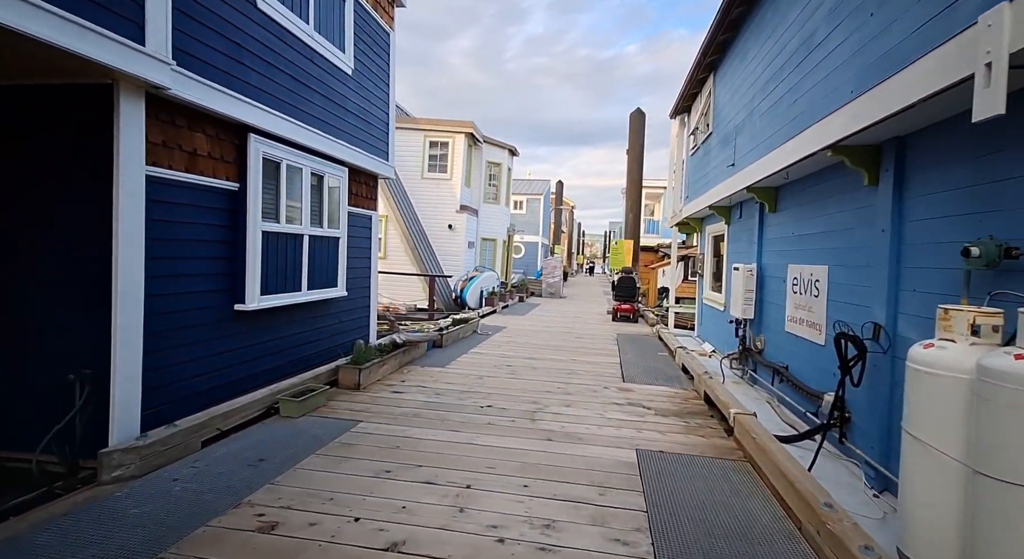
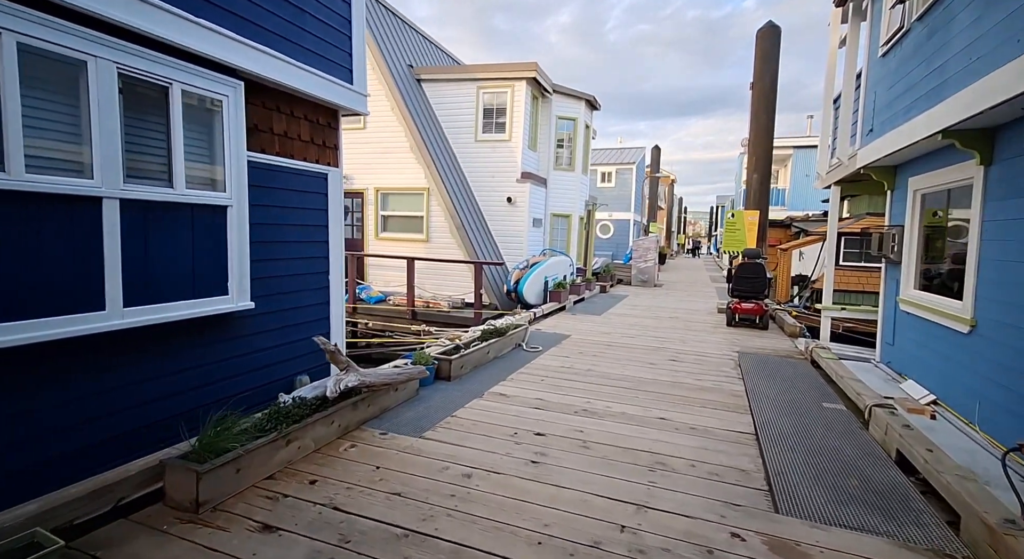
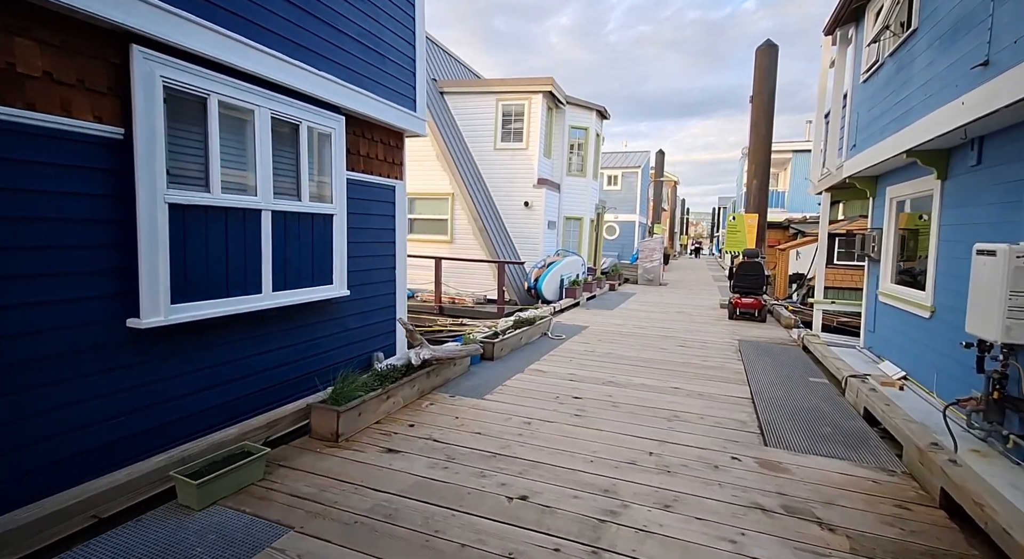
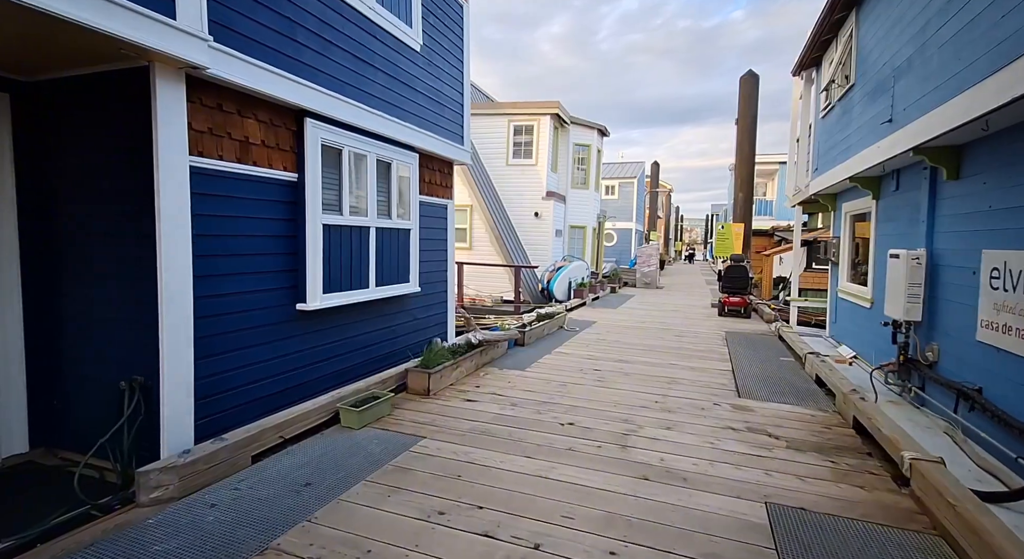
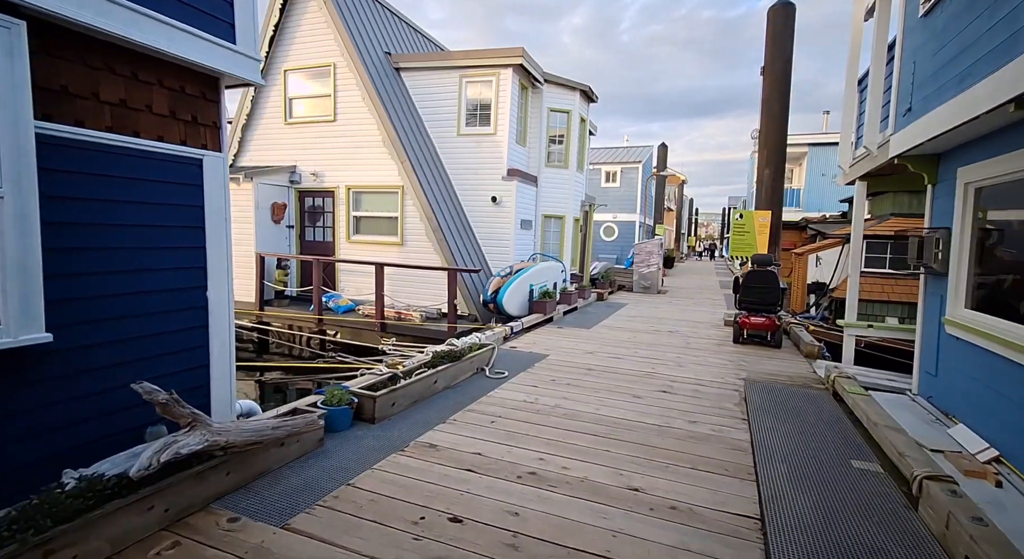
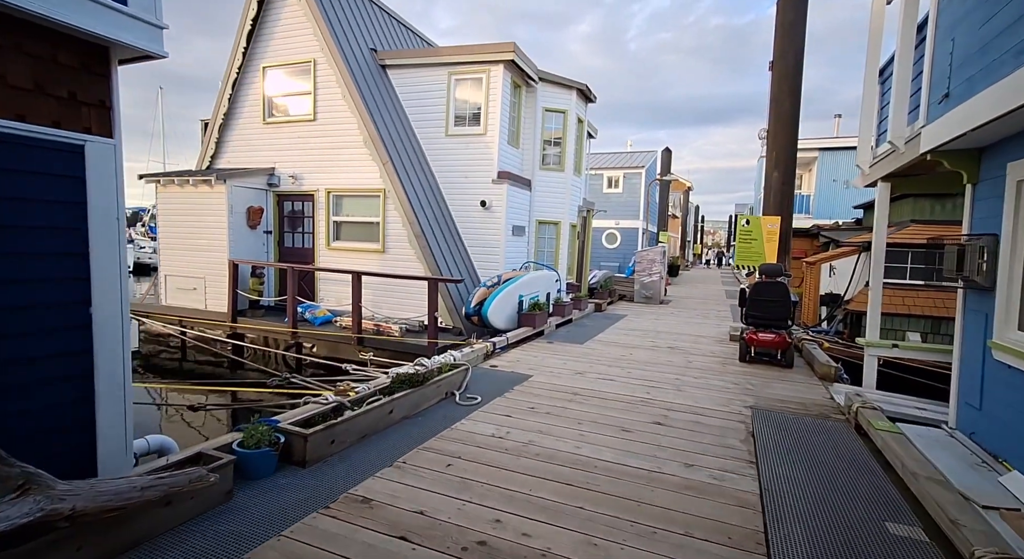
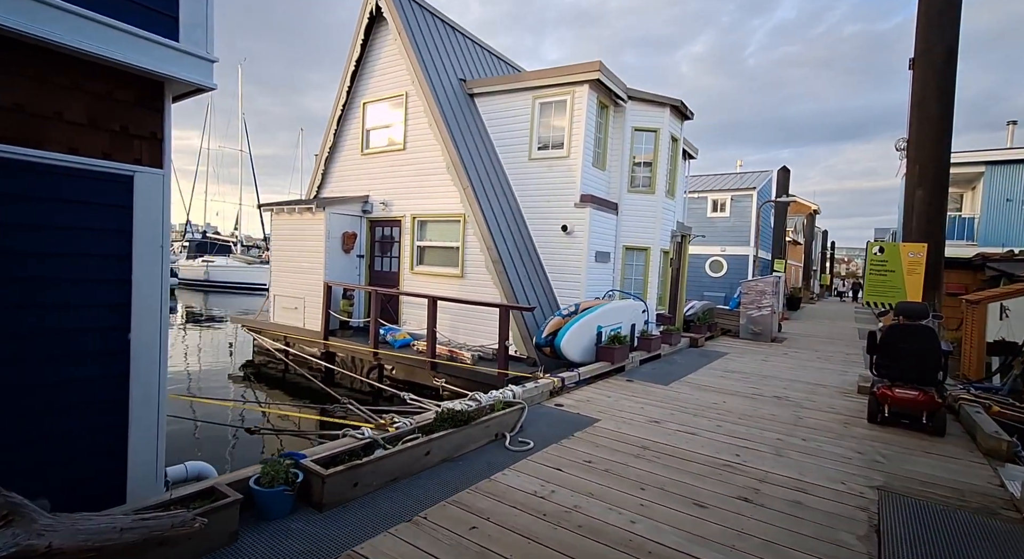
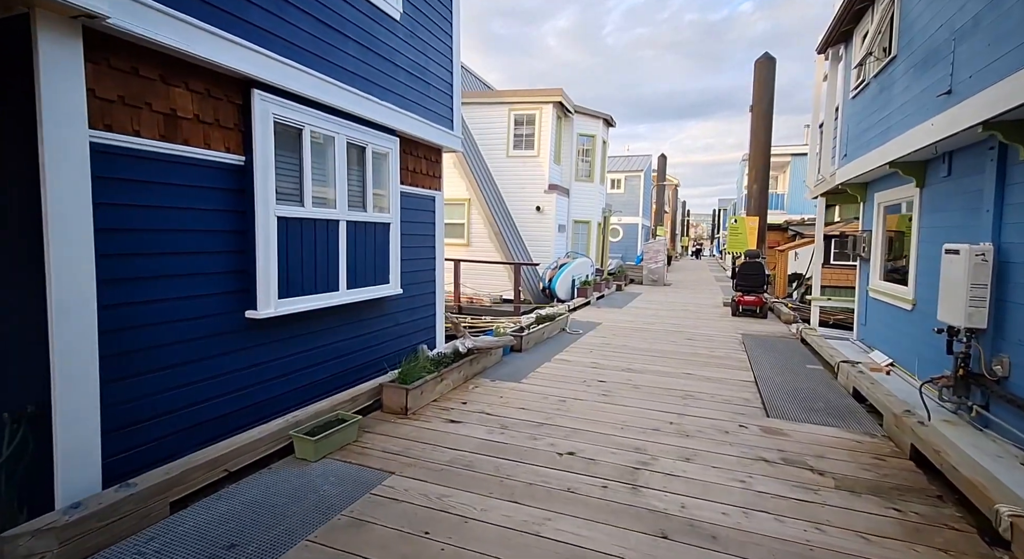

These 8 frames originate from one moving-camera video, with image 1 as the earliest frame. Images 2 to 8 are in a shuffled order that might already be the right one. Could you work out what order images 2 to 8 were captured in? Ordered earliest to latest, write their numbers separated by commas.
4, 8, 3, 2, 5, 6, 7
